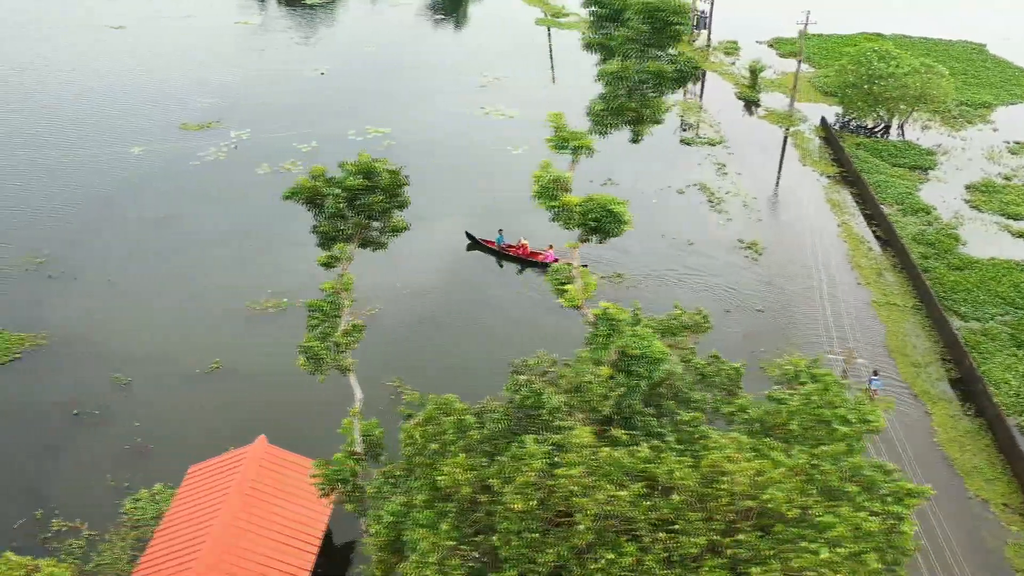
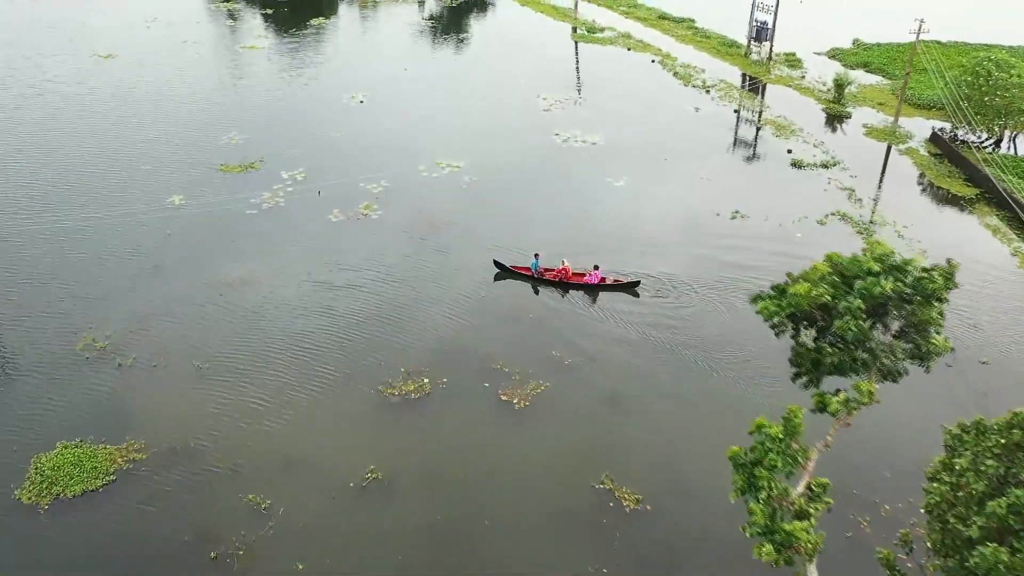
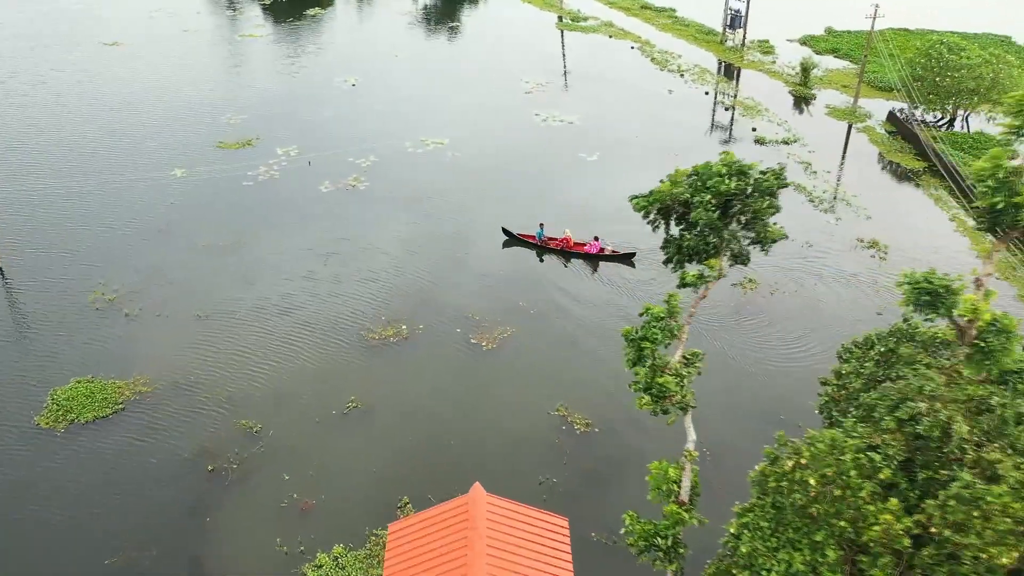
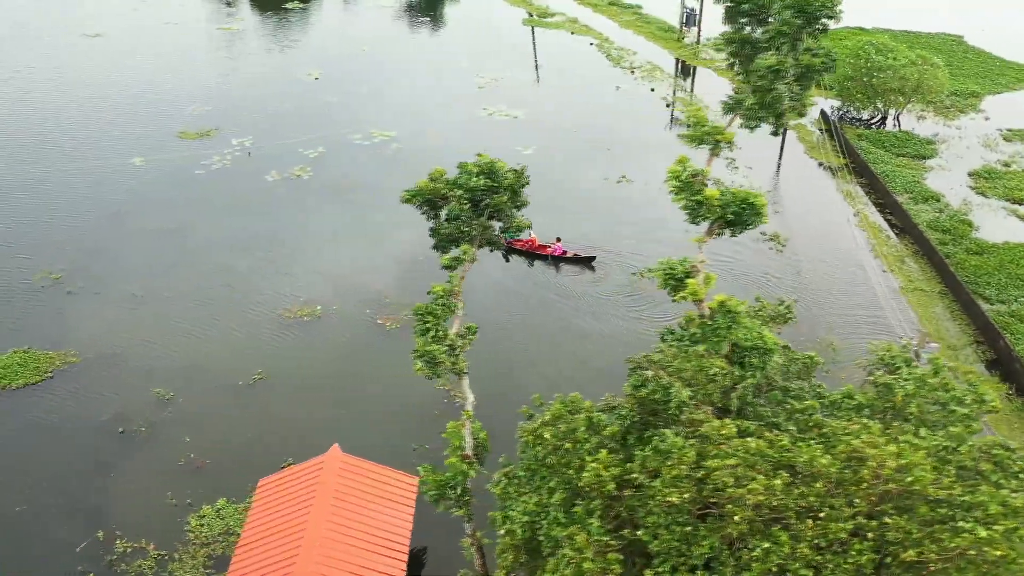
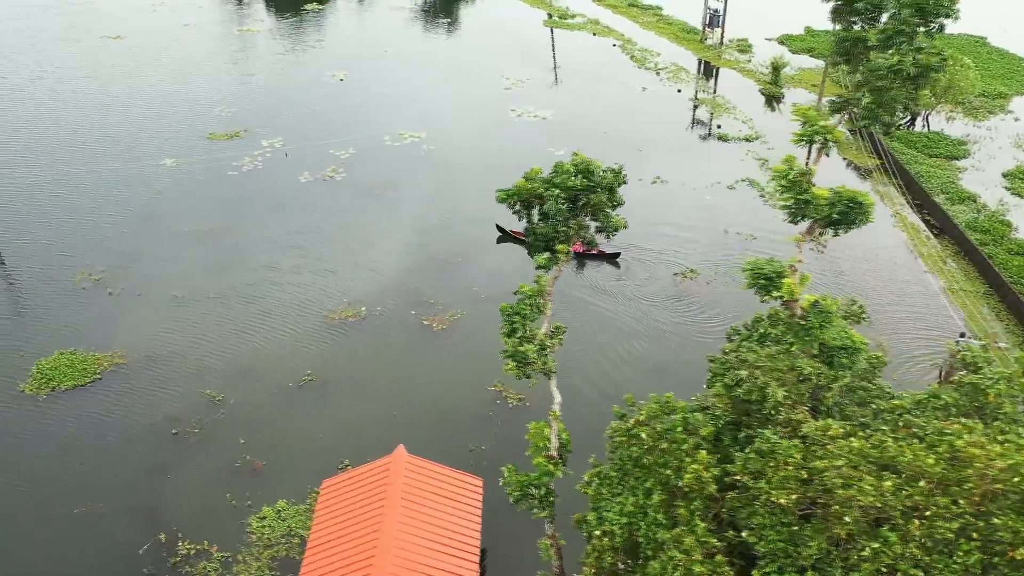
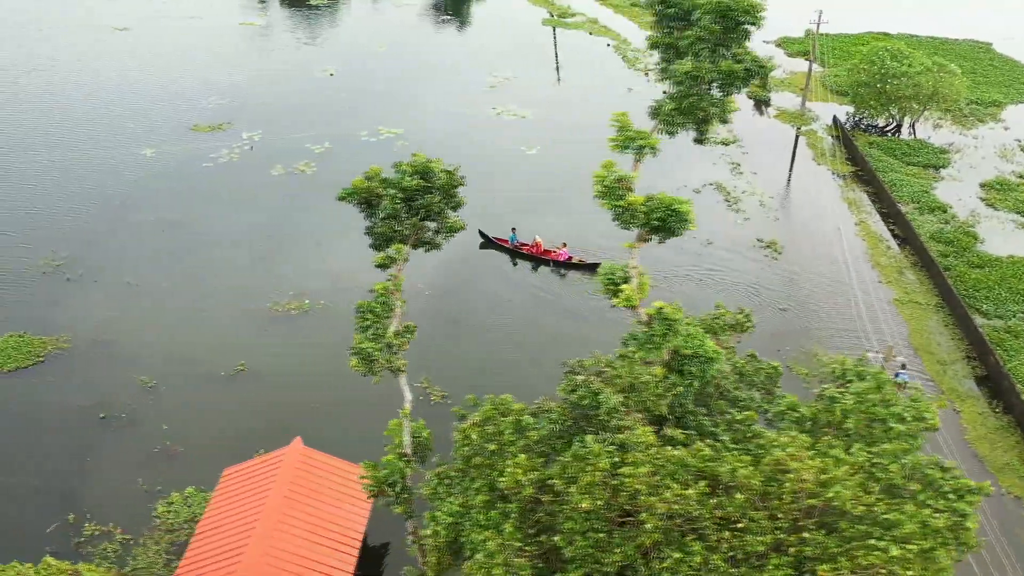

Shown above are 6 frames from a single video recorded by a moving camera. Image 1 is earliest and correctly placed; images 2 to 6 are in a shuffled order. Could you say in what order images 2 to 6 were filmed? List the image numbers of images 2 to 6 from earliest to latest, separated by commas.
6, 4, 5, 3, 2
